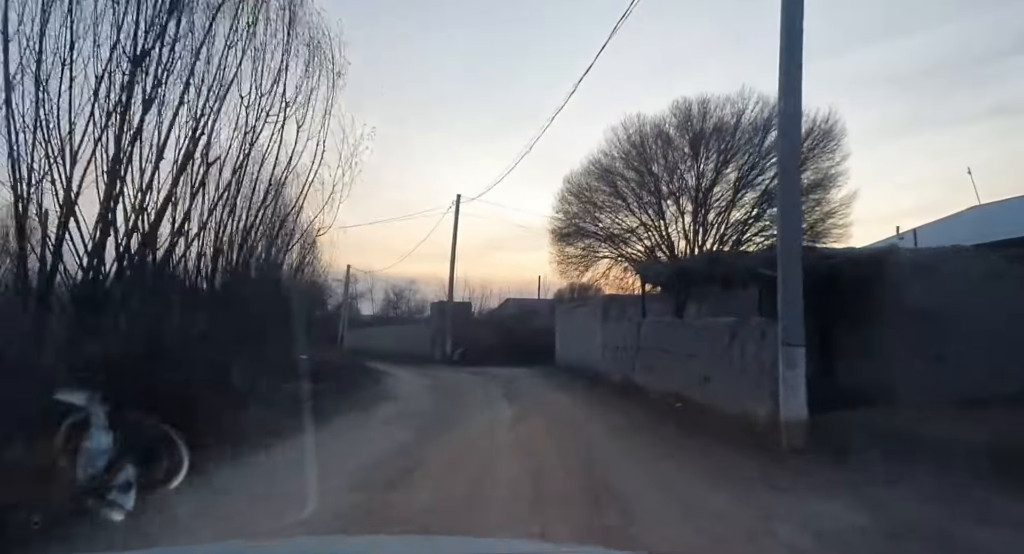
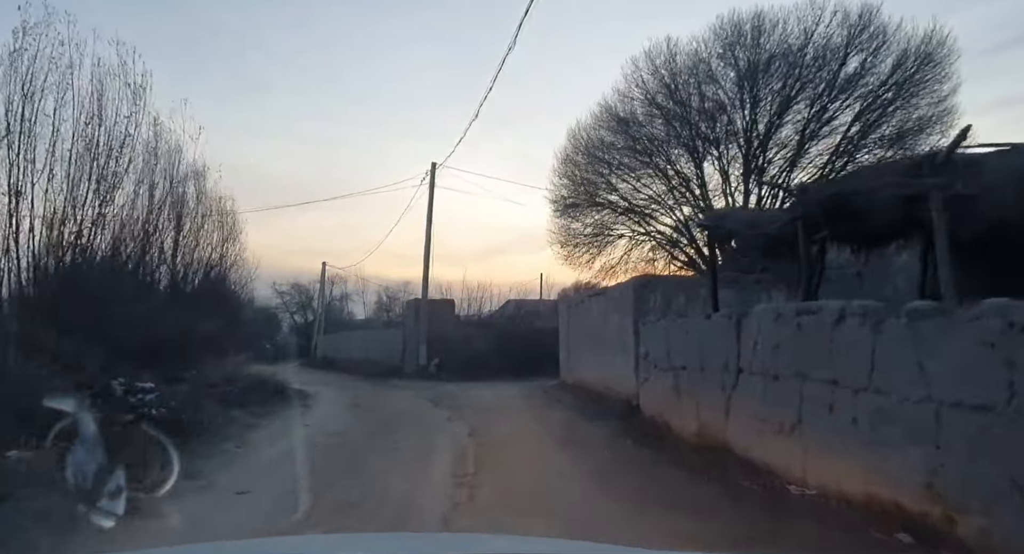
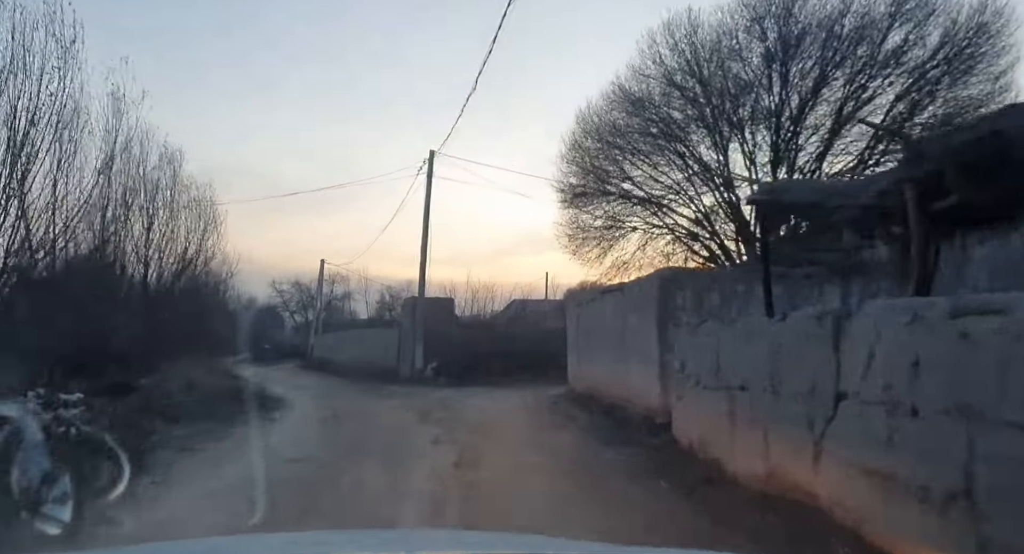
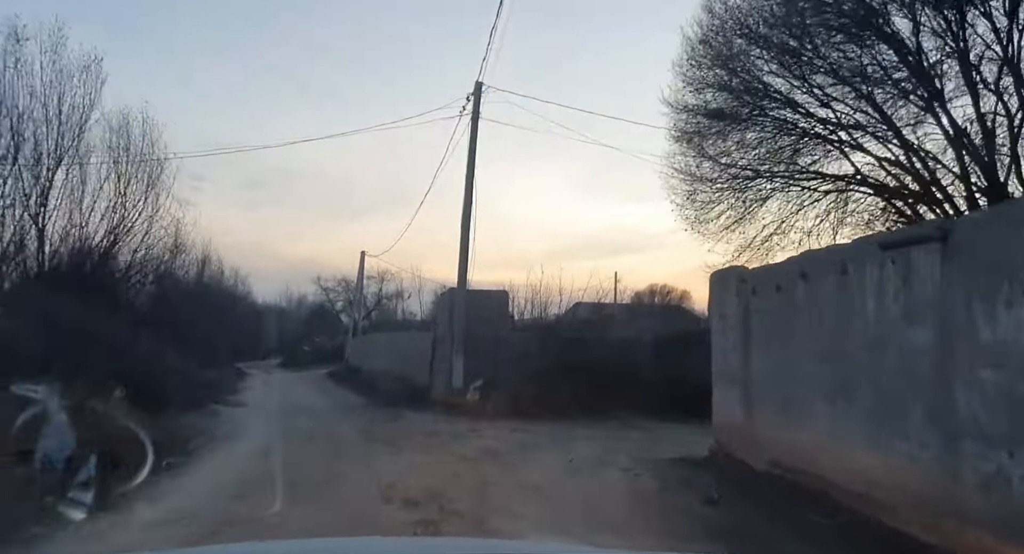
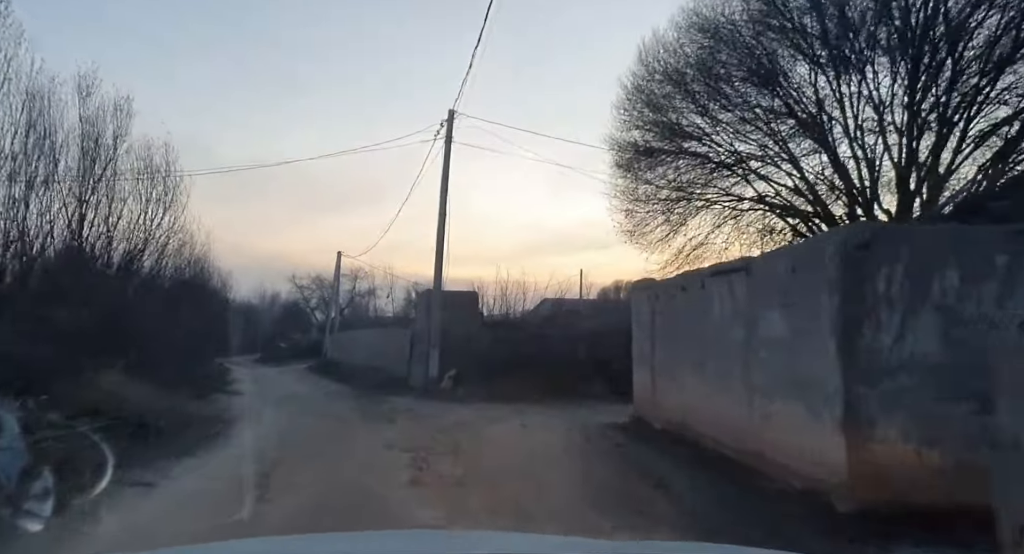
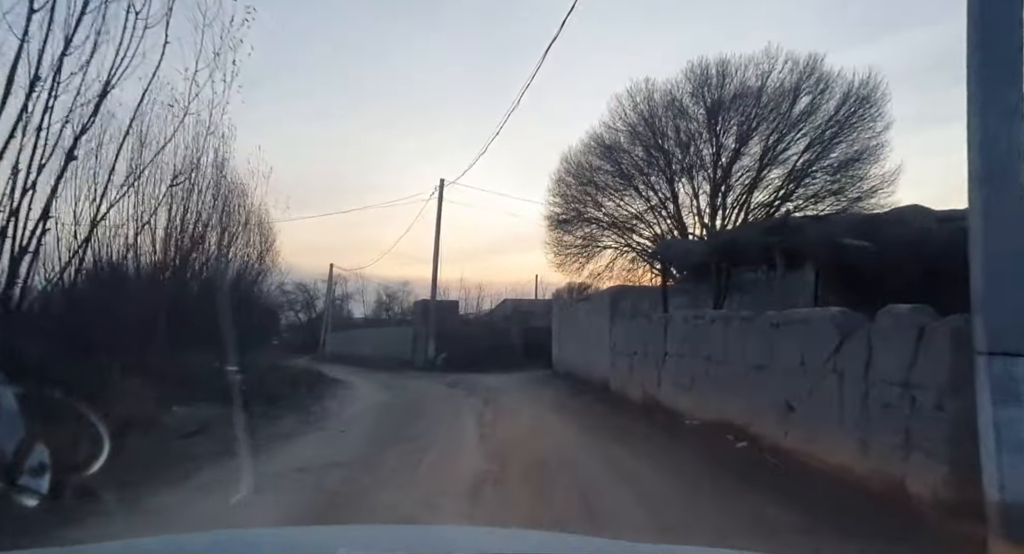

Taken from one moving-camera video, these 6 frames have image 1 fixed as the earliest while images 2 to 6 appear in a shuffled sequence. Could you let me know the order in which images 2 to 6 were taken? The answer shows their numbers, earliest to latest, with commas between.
6, 2, 3, 5, 4
